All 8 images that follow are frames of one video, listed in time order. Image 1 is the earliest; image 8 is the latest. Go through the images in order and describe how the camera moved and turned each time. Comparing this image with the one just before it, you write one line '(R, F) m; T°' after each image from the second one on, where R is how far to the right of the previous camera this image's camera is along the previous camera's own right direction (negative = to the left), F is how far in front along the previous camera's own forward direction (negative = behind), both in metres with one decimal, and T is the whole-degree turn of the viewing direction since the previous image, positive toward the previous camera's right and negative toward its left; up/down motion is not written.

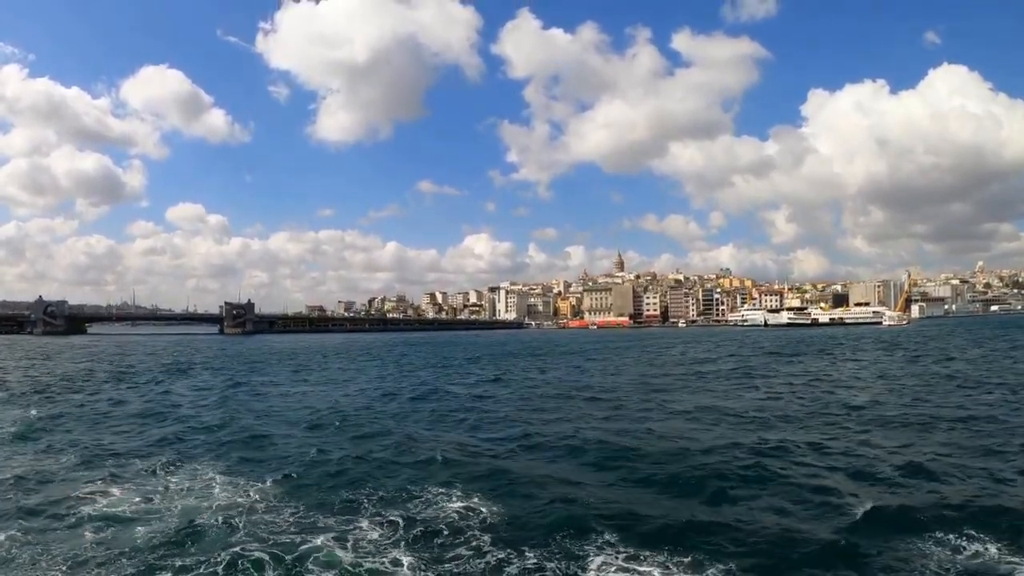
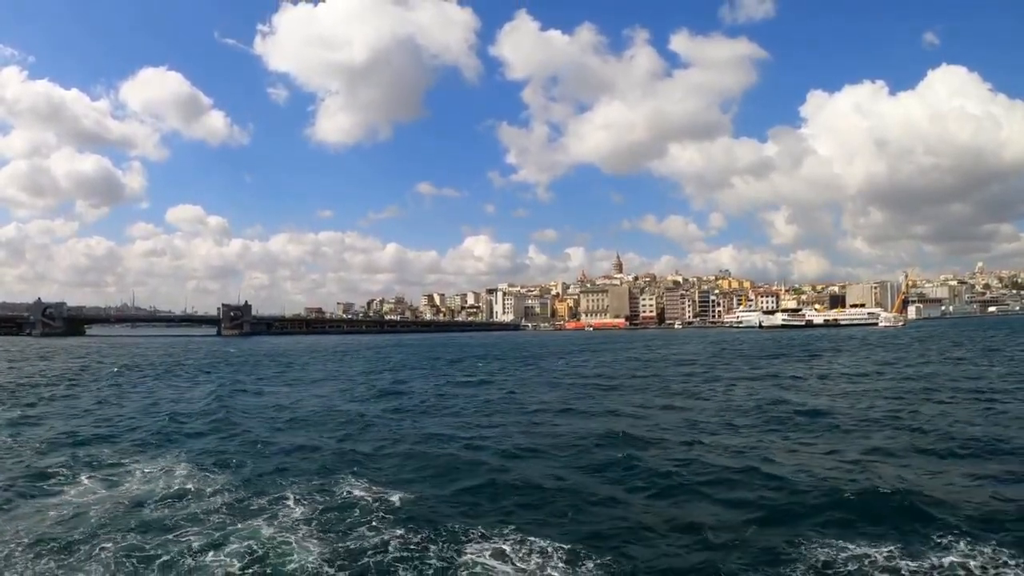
(+1.1, 0.0) m; 0°
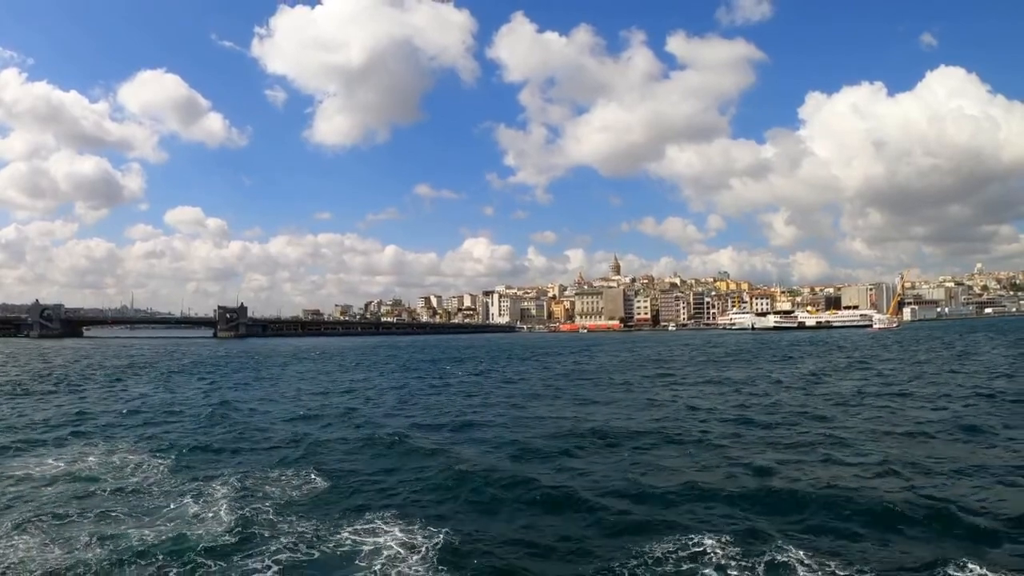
(+1.3, -0.1) m; 0°
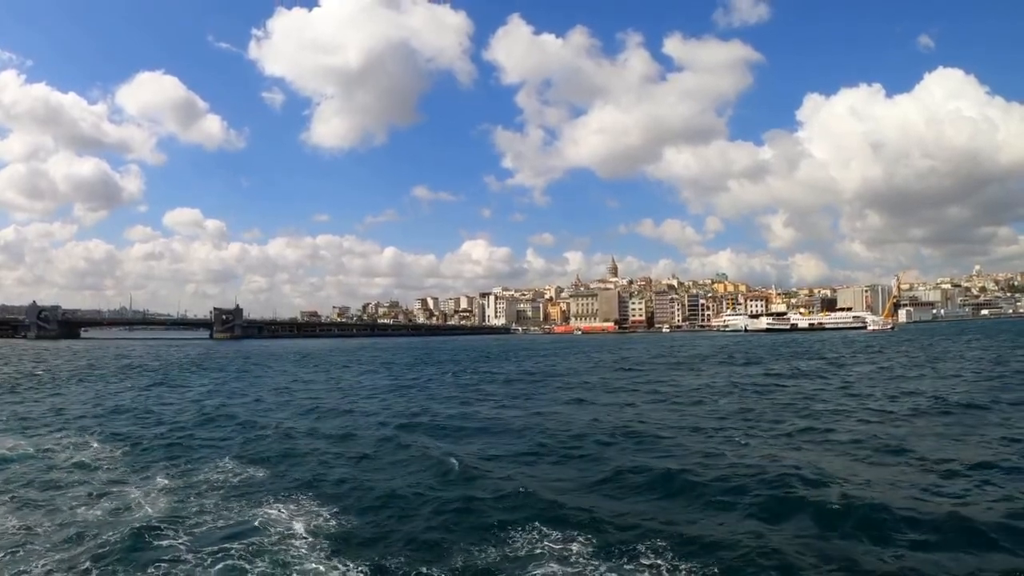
(+1.2, 0.0) m; 0°
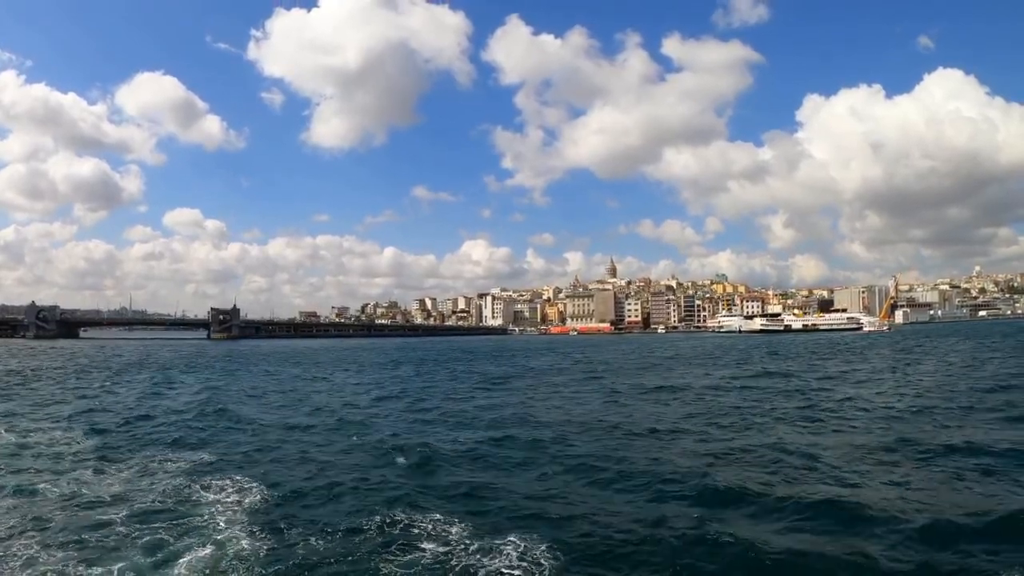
(+1.1, -0.1) m; 0°
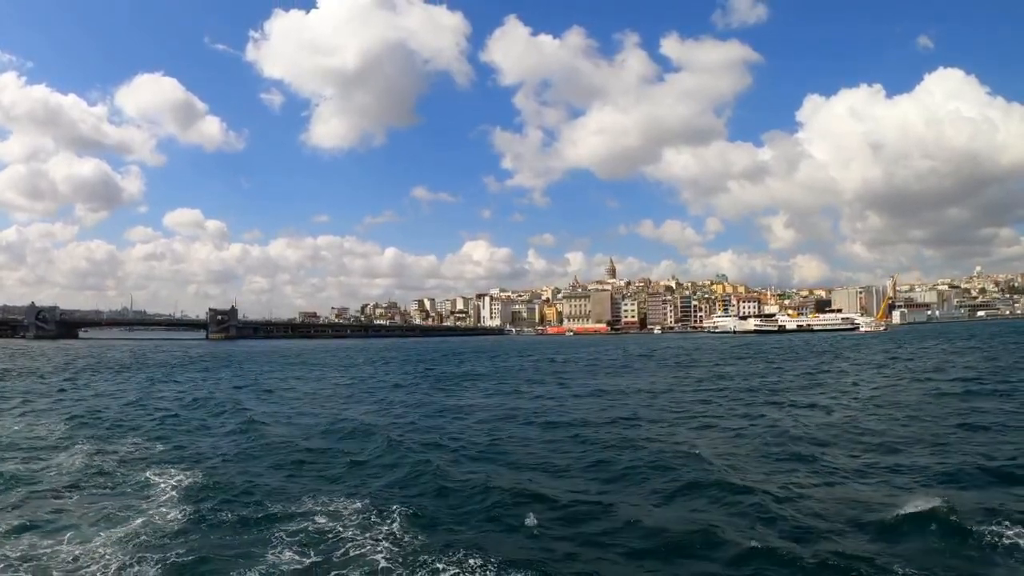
(+1.2, -0.2) m; 0°
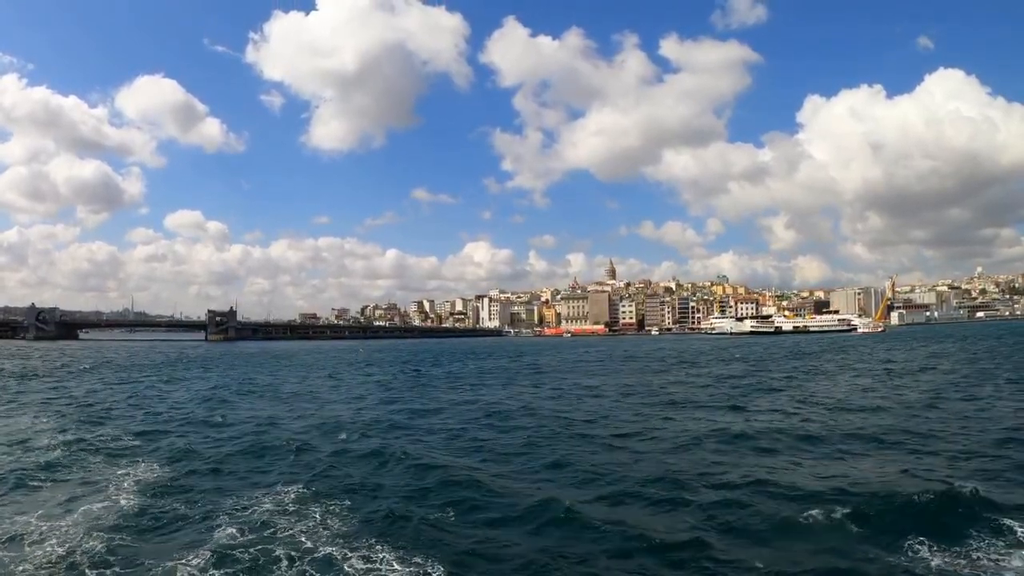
(+0.9, -0.2) m; 0°
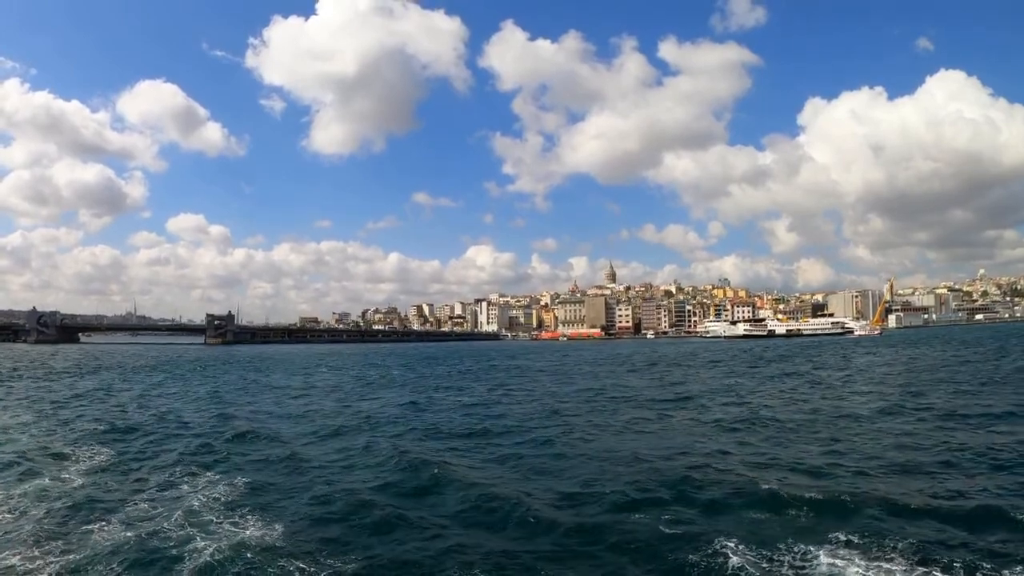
(+1.5, -0.3) m; 0°
